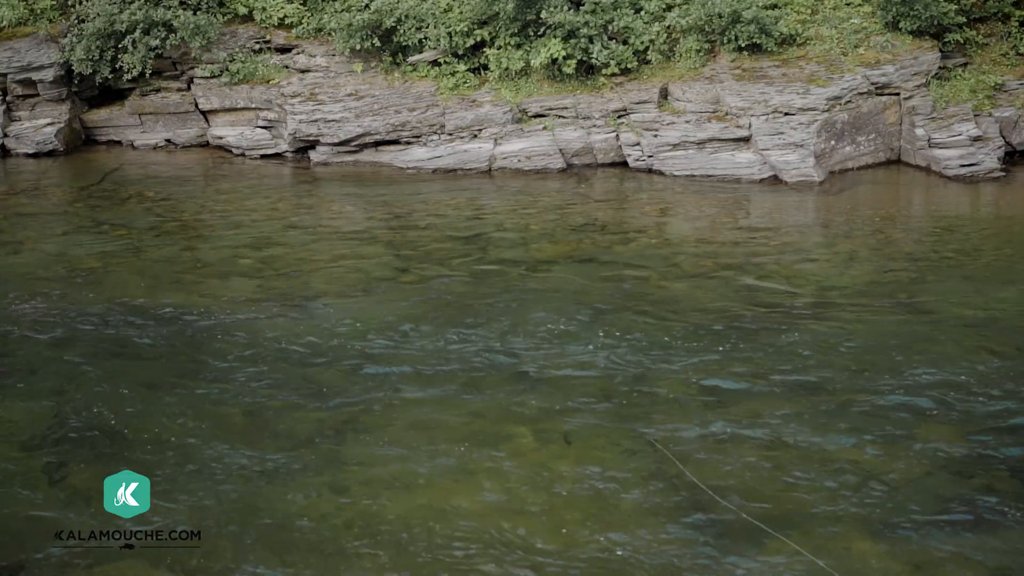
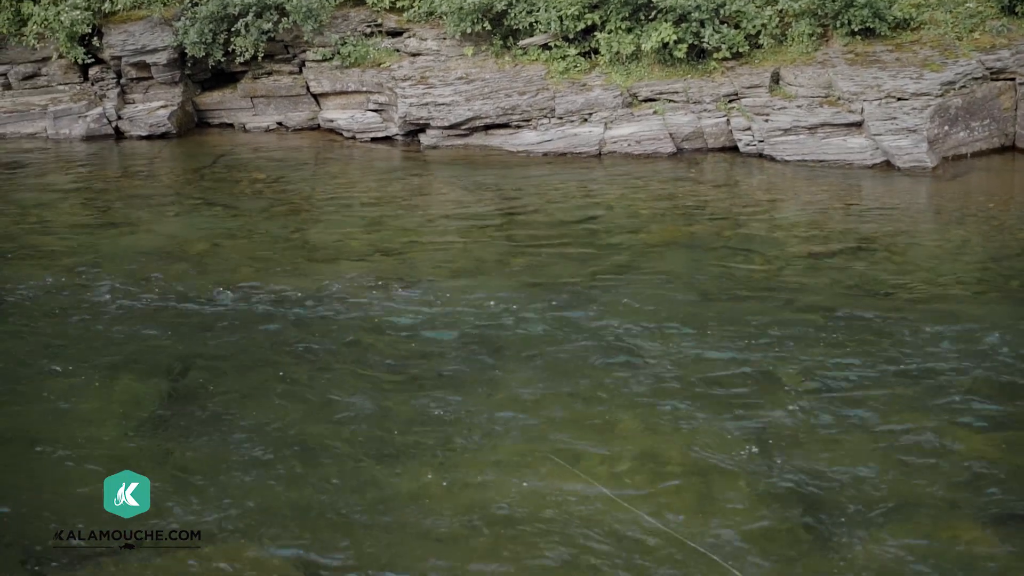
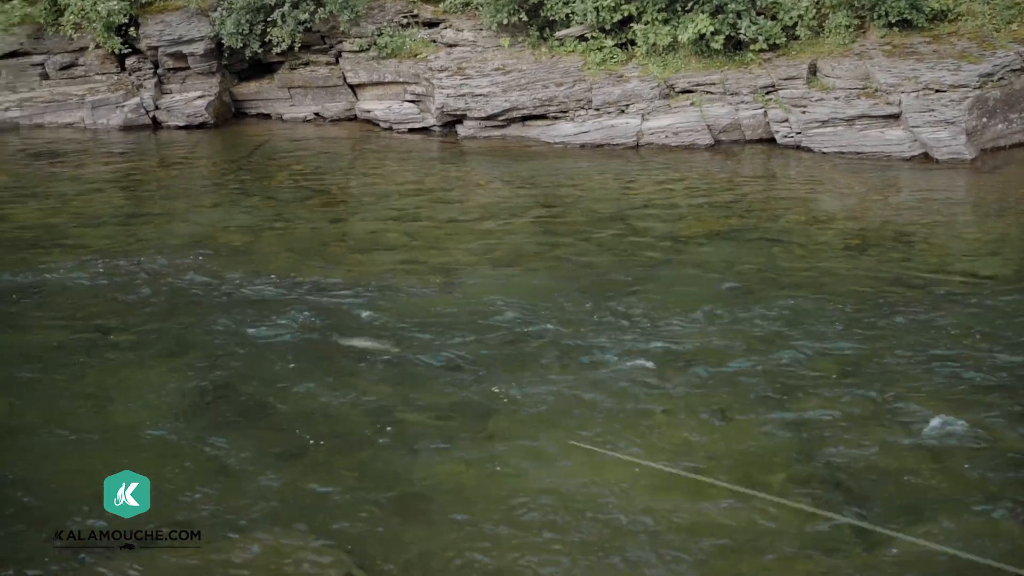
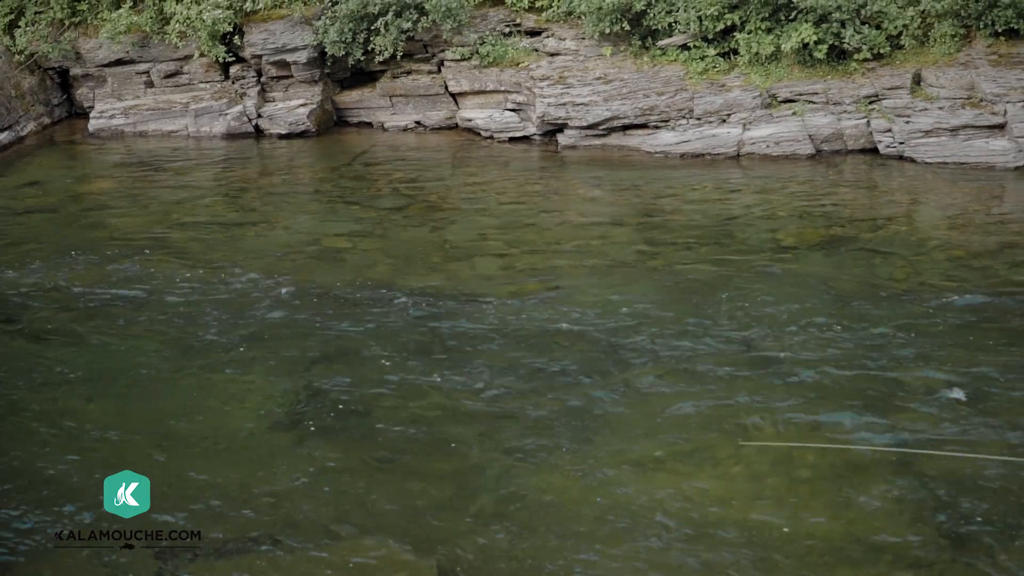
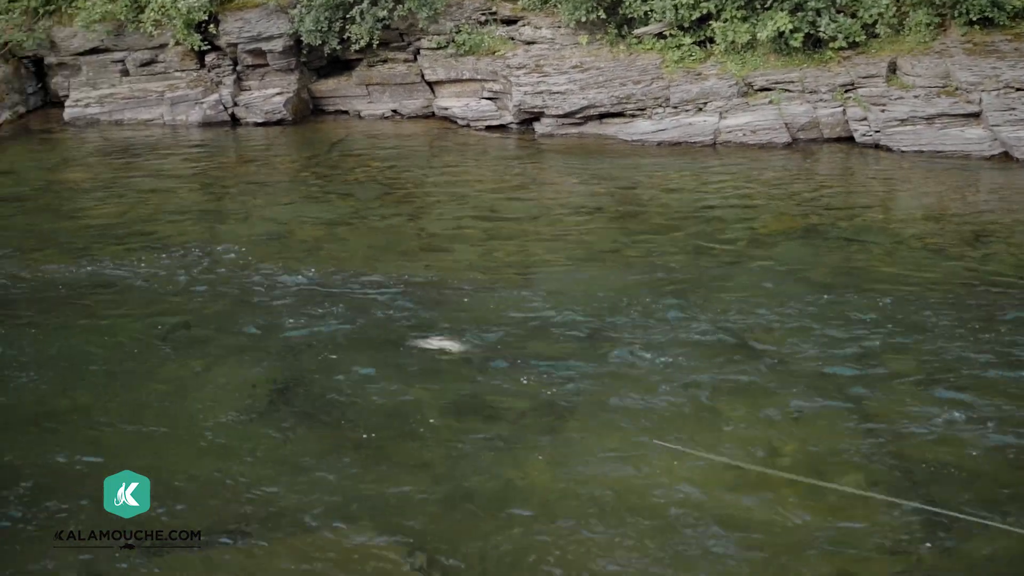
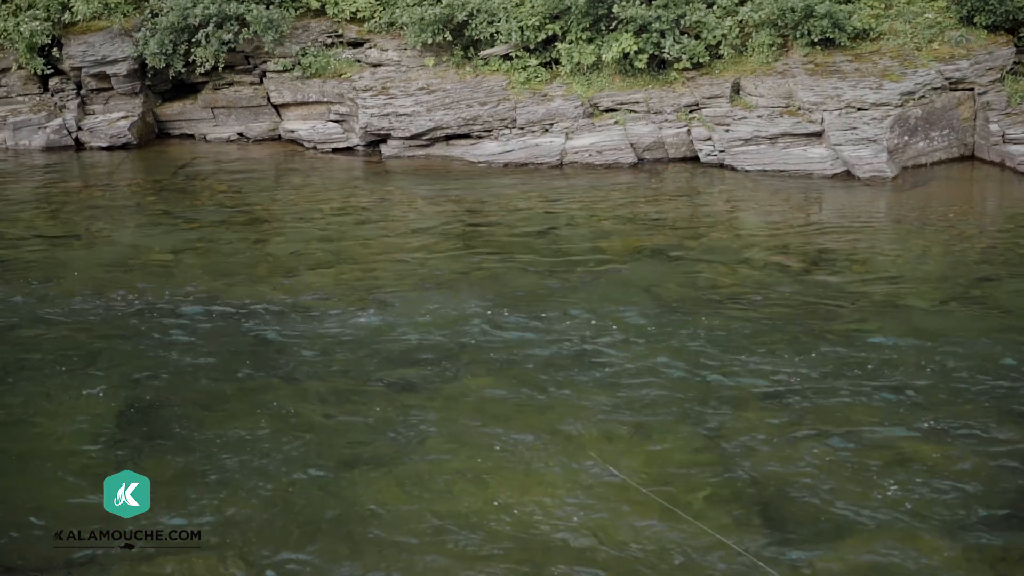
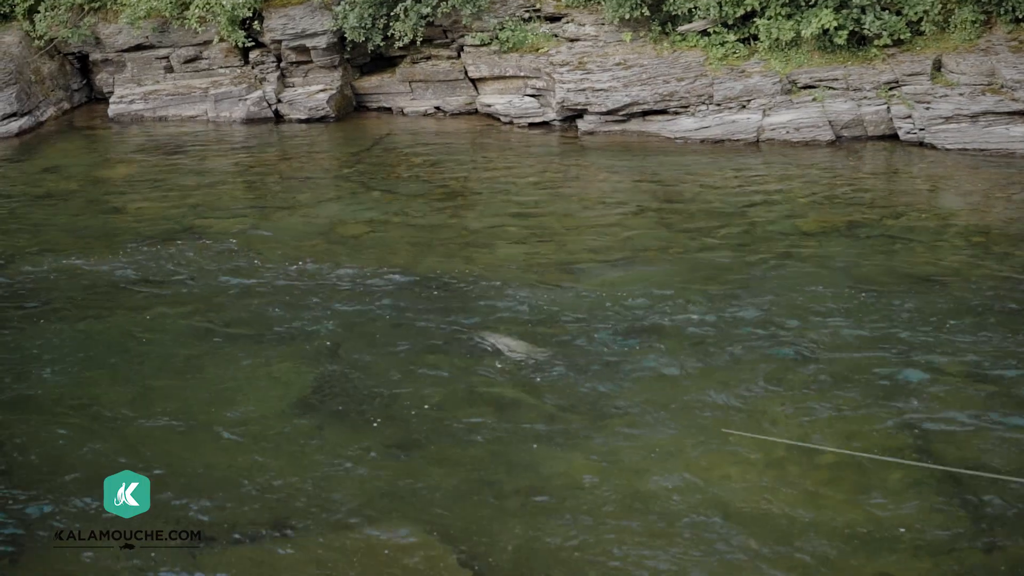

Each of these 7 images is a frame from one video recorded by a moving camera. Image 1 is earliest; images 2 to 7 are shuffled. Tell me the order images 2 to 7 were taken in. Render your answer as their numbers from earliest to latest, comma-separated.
6, 2, 3, 5, 7, 4
